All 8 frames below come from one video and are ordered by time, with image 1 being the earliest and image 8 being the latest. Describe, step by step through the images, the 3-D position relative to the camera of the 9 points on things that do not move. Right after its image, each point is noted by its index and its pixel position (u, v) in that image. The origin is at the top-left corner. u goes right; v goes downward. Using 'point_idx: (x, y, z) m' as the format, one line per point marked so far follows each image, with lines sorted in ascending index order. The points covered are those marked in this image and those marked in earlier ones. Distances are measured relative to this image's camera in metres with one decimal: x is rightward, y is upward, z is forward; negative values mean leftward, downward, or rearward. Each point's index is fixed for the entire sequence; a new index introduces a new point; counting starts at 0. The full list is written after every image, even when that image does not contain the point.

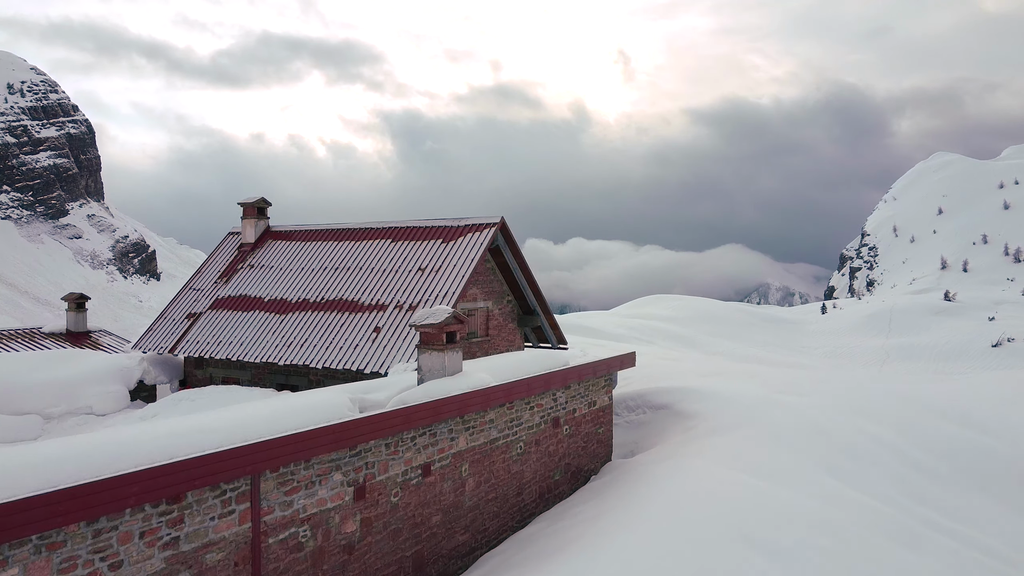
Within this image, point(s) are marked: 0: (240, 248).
0: (-5.1, +0.7, +10.2) m
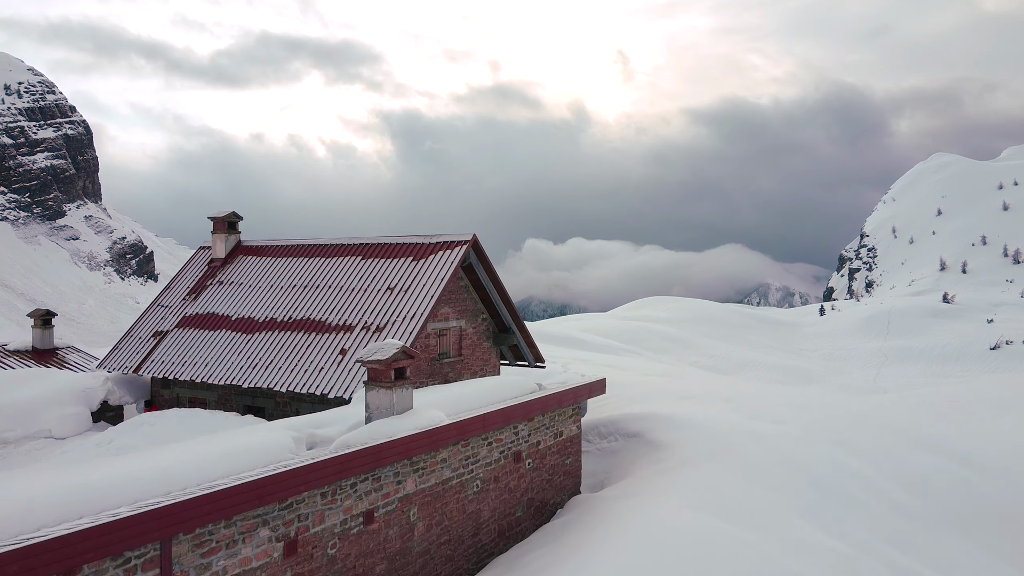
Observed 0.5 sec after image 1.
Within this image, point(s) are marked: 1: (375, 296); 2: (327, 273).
0: (-5.5, +0.4, +9.9) m
1: (-2.1, -0.1, +8.2) m
2: (-3.0, +0.2, +8.8) m
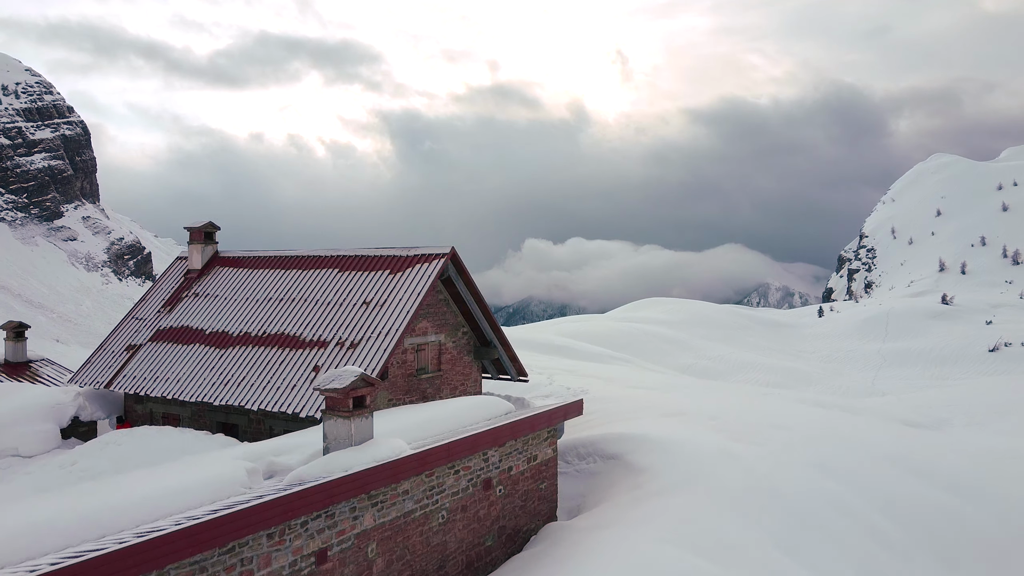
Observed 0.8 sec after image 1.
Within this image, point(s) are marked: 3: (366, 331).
0: (-5.8, +0.2, +9.7) m
1: (-2.4, -0.3, +8.0) m
2: (-3.3, 0.0, +8.6) m
3: (-2.1, -0.6, +7.6) m
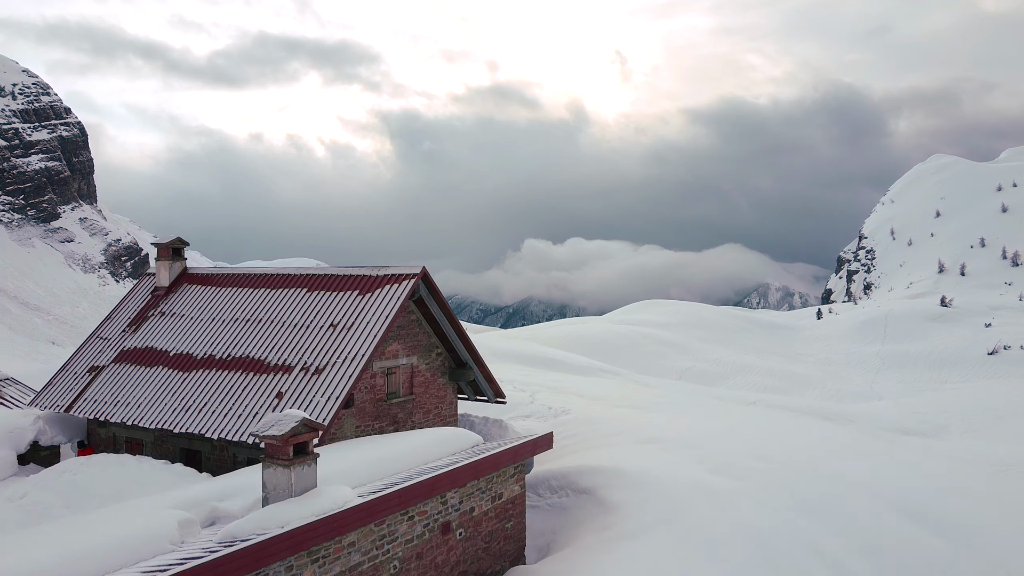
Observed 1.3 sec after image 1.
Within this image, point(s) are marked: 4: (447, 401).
0: (-6.2, -0.1, +9.4) m
1: (-2.8, -0.6, +7.7) m
2: (-3.7, -0.3, +8.3) m
3: (-2.4, -0.9, +7.3) m
4: (-1.0, -1.8, +8.7) m
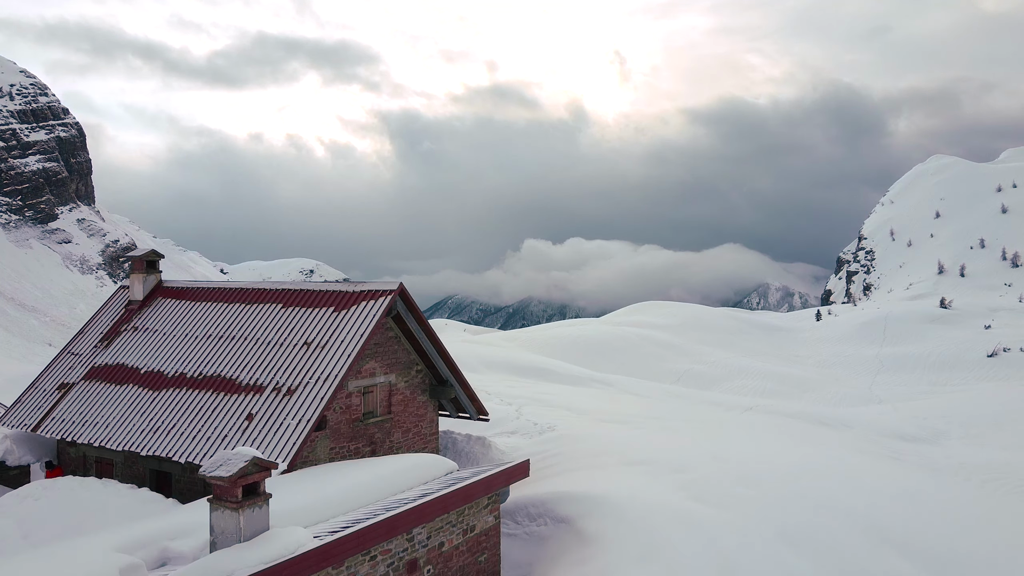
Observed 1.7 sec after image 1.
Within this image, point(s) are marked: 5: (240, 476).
0: (-6.5, -0.3, +9.1) m
1: (-3.0, -0.9, +7.4) m
2: (-4.0, -0.5, +8.0) m
3: (-2.7, -1.1, +7.1) m
4: (-1.3, -2.1, +8.5) m
5: (-2.0, -1.4, +4.0) m
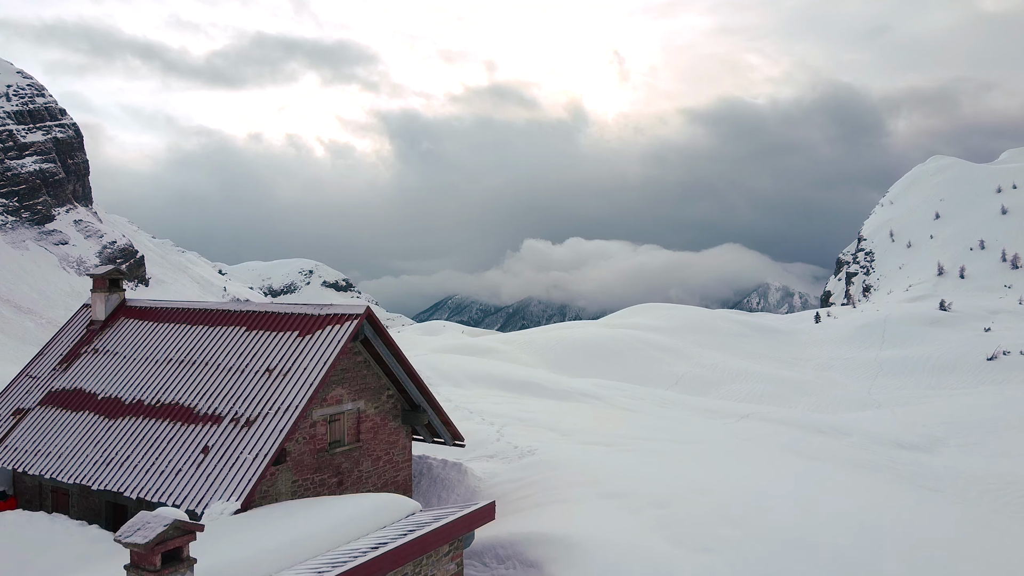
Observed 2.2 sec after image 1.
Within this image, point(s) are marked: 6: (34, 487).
0: (-6.8, -0.6, +8.8) m
1: (-3.4, -1.2, +7.0) m
2: (-4.3, -0.8, +7.7) m
3: (-3.1, -1.5, +6.7) m
4: (-1.7, -2.4, +8.1) m
5: (-2.4, -1.7, +3.7) m
6: (-6.9, -2.9, +7.9) m
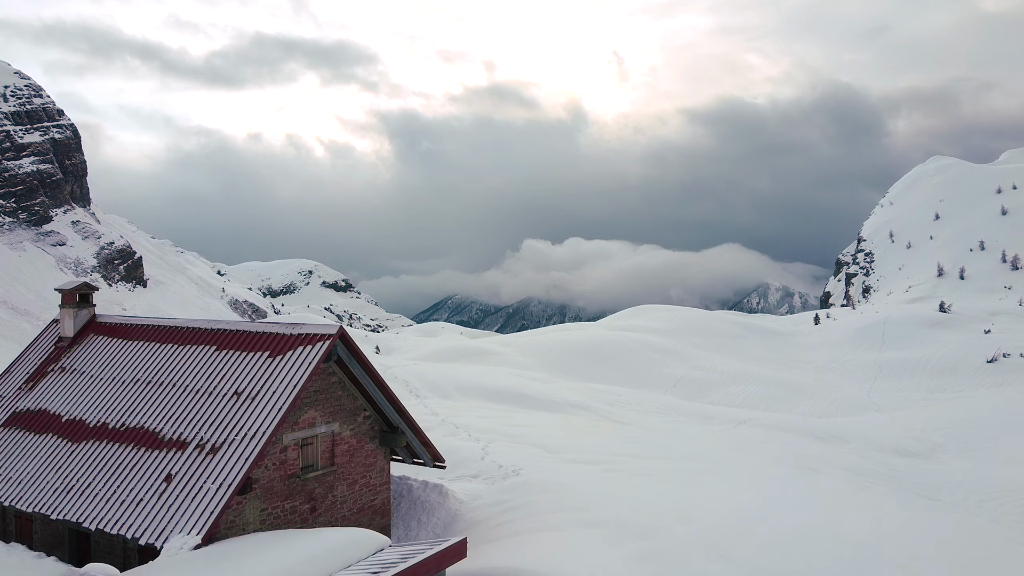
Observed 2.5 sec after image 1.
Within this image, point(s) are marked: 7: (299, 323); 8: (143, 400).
0: (-7.1, -0.9, +8.5) m
1: (-3.6, -1.4, +6.7) m
2: (-4.6, -1.0, +7.4) m
3: (-3.3, -1.7, +6.4) m
4: (-1.9, -2.6, +7.8) m
5: (-2.6, -1.9, +3.4) m
6: (-7.2, -3.1, +7.6) m
7: (-2.8, -0.4, +7.3) m
8: (-4.8, -1.5, +7.1) m
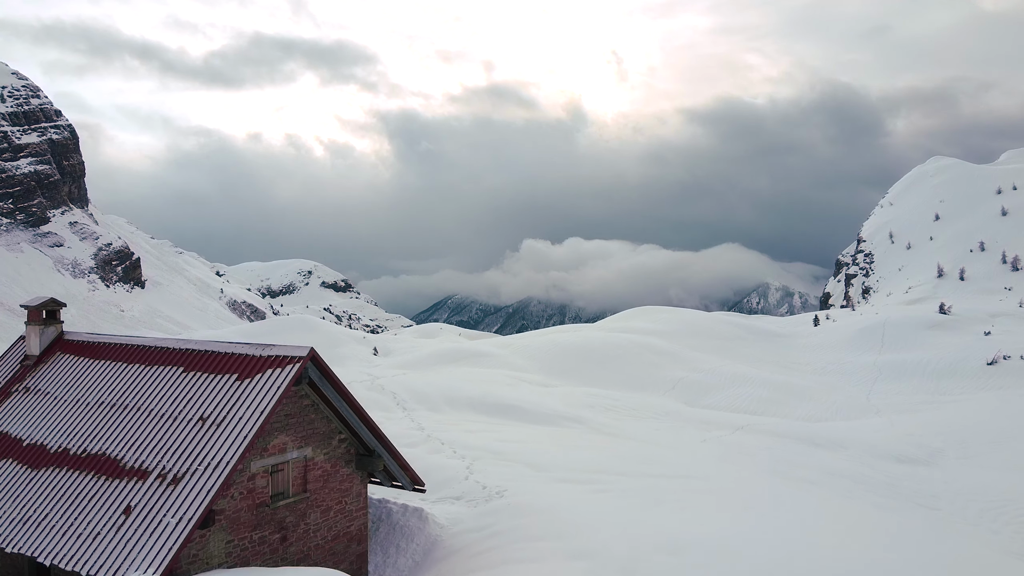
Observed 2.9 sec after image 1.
0: (-7.3, -1.1, +8.1) m
1: (-3.9, -1.6, +6.4) m
2: (-4.8, -1.3, +7.1) m
3: (-3.6, -1.9, +6.1) m
4: (-2.2, -2.8, +7.5) m
5: (-2.9, -2.2, +3.1) m
6: (-7.5, -3.4, +7.3) m
7: (-3.1, -0.7, +7.0) m
8: (-5.1, -1.7, +6.8) m
